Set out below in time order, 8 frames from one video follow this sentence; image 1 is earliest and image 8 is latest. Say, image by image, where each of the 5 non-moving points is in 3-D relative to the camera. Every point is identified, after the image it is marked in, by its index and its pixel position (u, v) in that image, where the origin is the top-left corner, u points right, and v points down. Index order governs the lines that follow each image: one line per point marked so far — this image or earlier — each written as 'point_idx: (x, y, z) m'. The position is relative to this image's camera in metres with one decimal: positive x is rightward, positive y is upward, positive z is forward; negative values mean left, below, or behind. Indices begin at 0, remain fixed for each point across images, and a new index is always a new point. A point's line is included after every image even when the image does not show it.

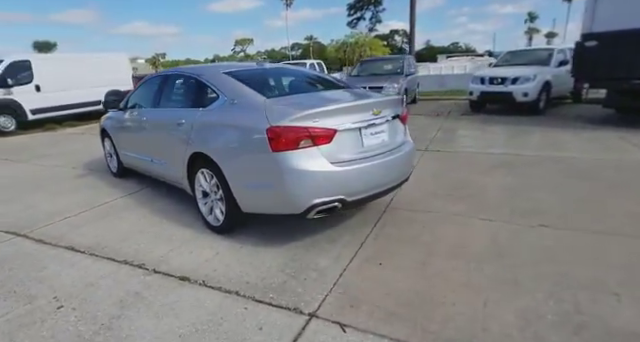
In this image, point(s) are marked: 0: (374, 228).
0: (+0.5, -0.5, +3.1) m
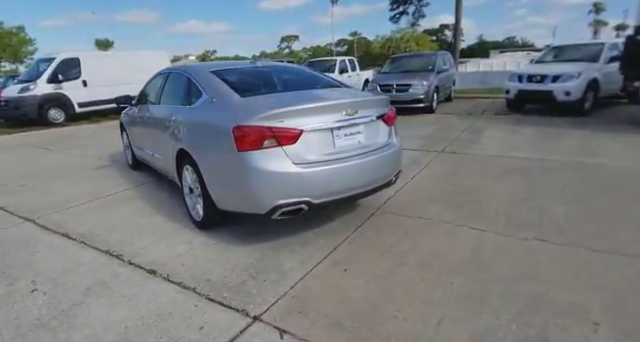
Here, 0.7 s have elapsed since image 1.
0: (+0.3, -0.5, +3.0) m
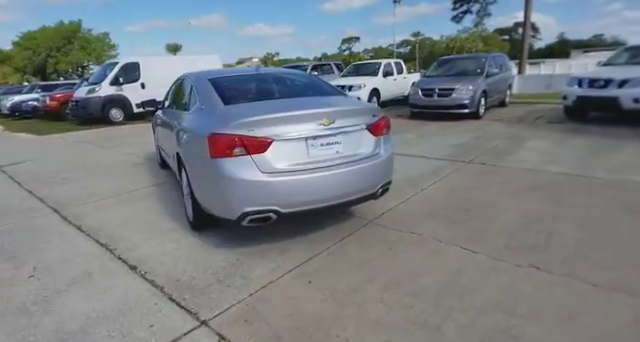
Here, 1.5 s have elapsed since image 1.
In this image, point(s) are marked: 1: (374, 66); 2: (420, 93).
0: (+0.1, -0.6, +3.0) m
1: (+2.2, +4.3, +14.3) m
2: (+3.1, +2.4, +10.9) m
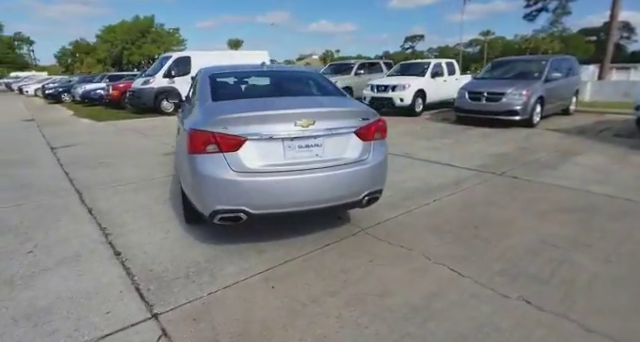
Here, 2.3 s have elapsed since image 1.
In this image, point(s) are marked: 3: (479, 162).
0: (0.0, -0.6, +2.8) m
1: (+4.0, +4.1, +13.7) m
2: (+4.3, +2.2, +10.2) m
3: (+2.6, +0.1, +5.8) m
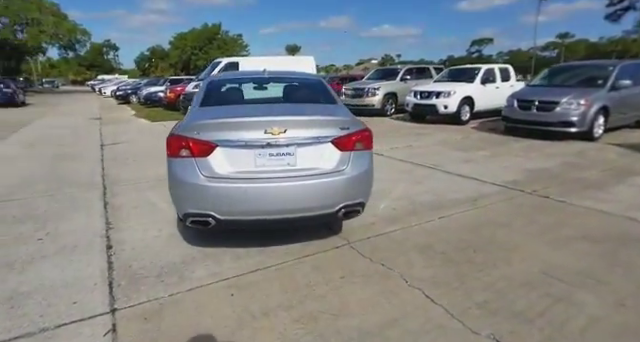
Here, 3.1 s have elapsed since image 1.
0: (-0.2, -0.7, +2.8) m
1: (+5.6, +3.7, +13.0) m
2: (+5.3, +1.8, +9.5) m
3: (+2.9, -0.1, +5.3) m
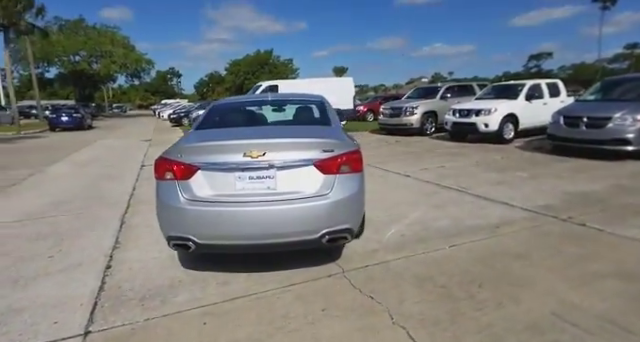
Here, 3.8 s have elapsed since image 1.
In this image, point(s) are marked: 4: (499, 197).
0: (-0.3, -0.9, +2.7) m
1: (+6.9, +2.9, +12.2) m
2: (+6.0, +1.2, +8.7) m
3: (+3.1, -0.4, +4.8) m
4: (+2.7, -0.4, +5.2) m
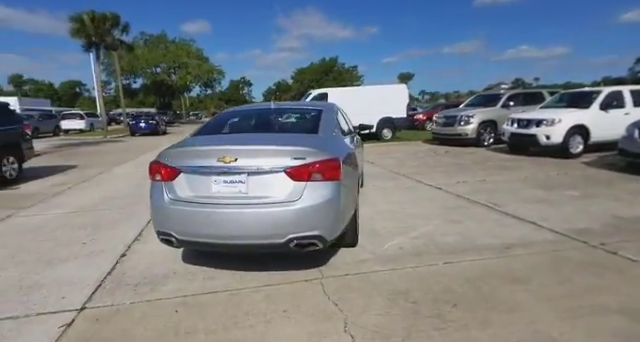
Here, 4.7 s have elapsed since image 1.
0: (-0.5, -0.9, +2.8) m
1: (+8.4, +2.4, +11.0) m
2: (+6.9, +0.8, +7.6) m
3: (+3.2, -0.7, +4.3) m
4: (+2.9, -0.6, +4.8) m
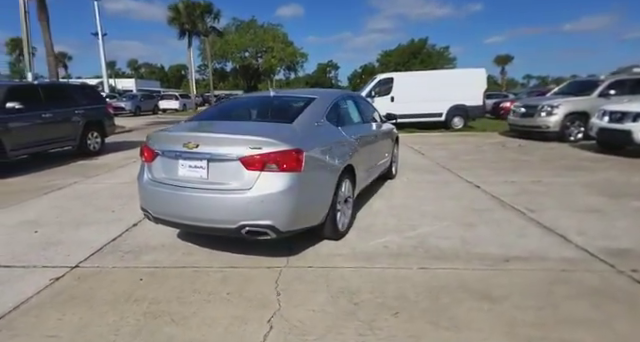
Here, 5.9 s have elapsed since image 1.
0: (-0.9, -0.8, +3.0) m
1: (+9.9, +2.1, +8.7) m
2: (+7.5, +0.6, +5.9) m
3: (+3.2, -0.8, +3.6) m
4: (+2.9, -0.6, +4.1) m
